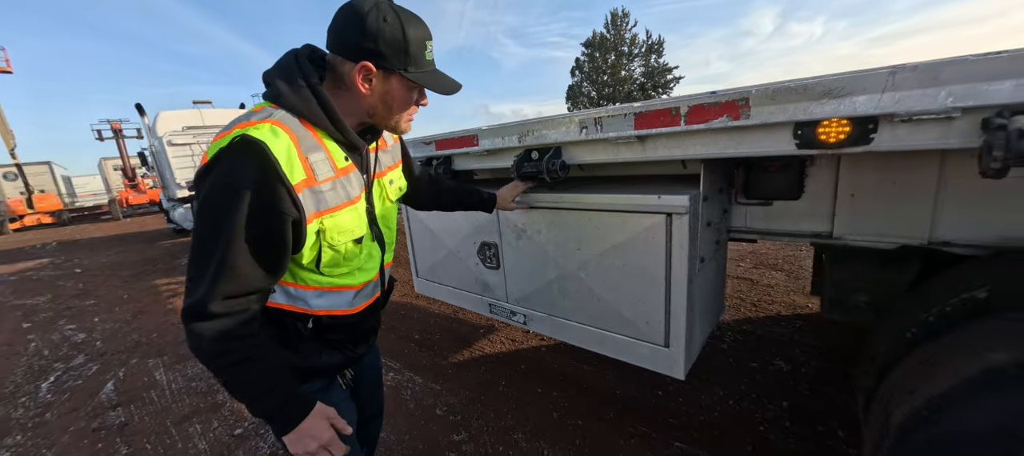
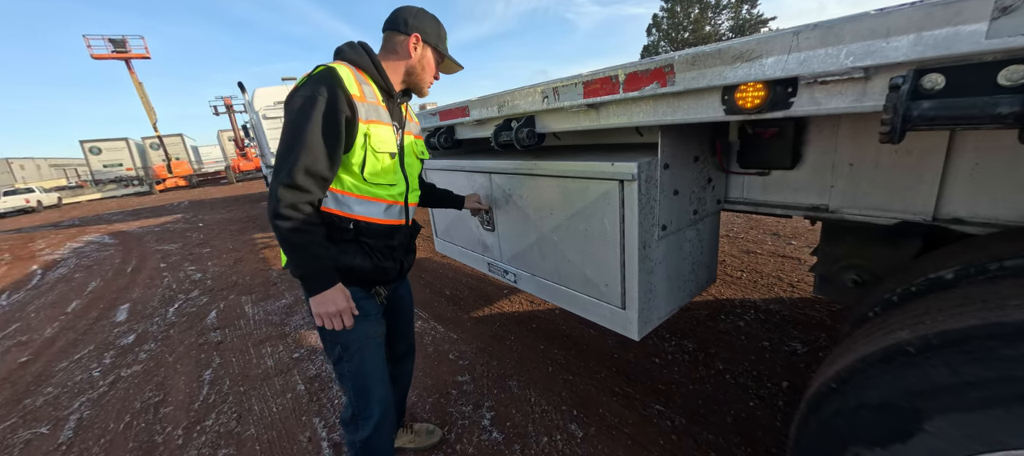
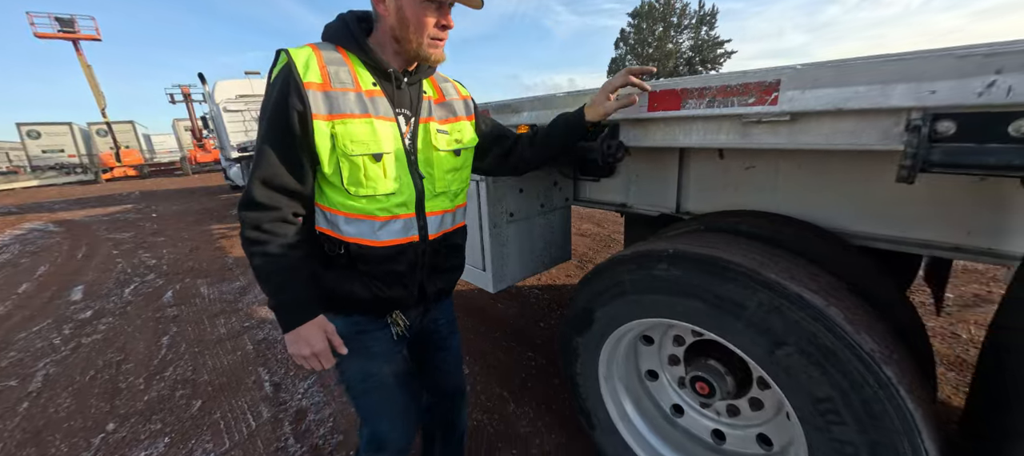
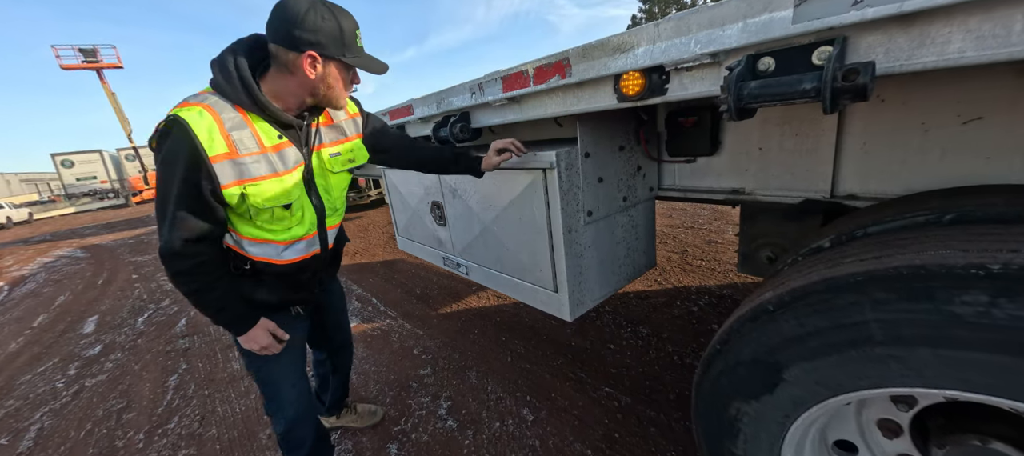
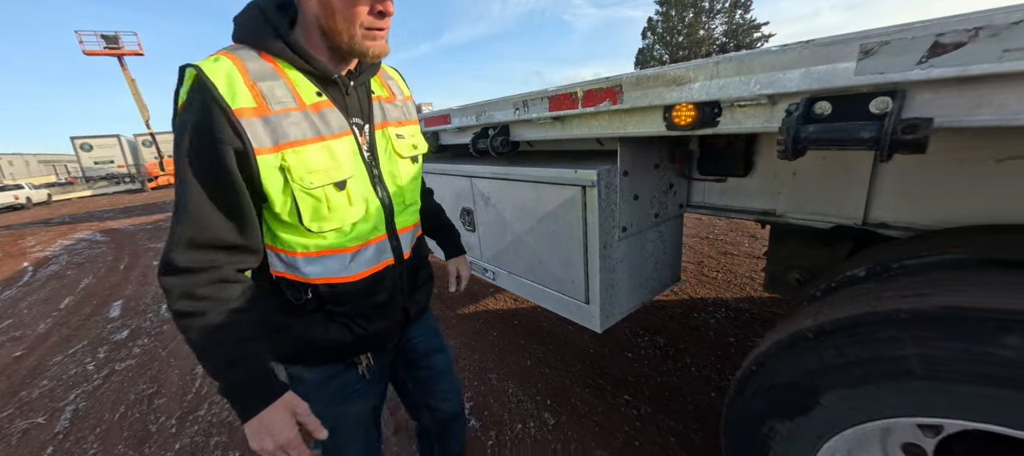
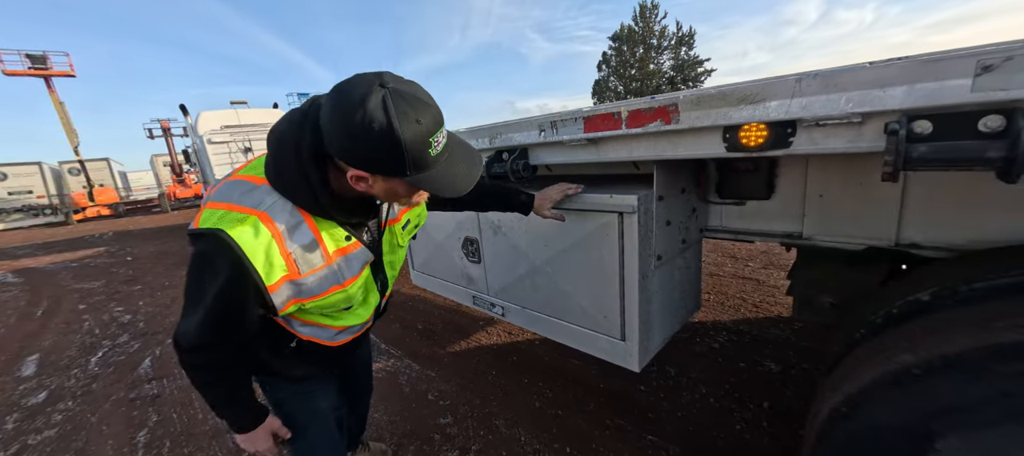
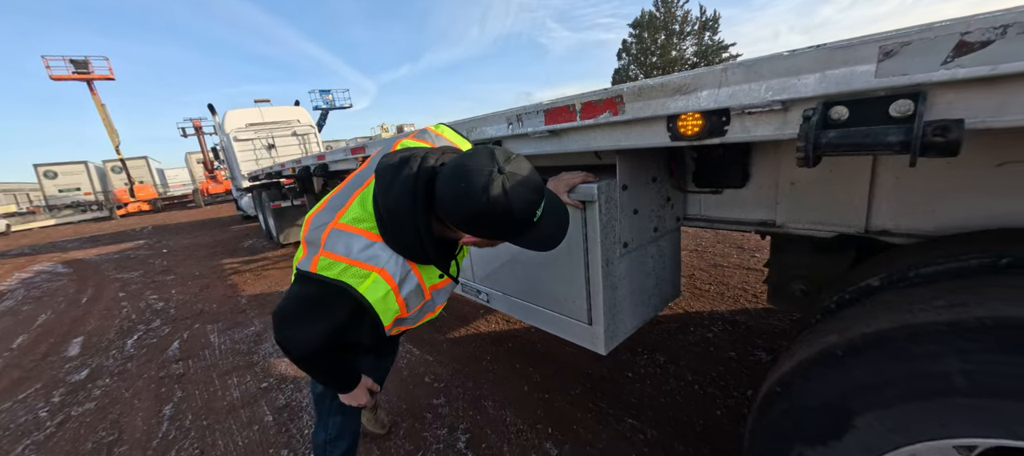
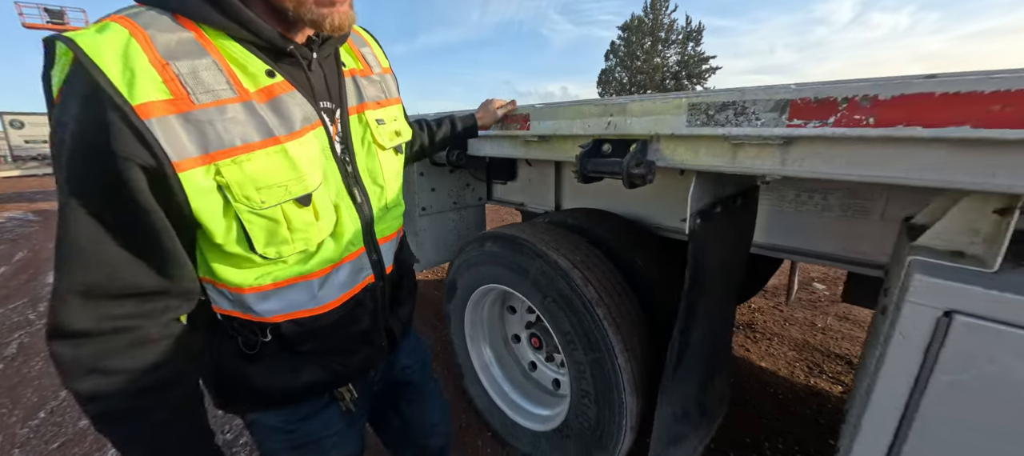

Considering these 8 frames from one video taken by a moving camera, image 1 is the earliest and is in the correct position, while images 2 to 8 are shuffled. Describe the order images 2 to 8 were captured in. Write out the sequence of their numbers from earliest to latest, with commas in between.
6, 7, 4, 2, 5, 3, 8
